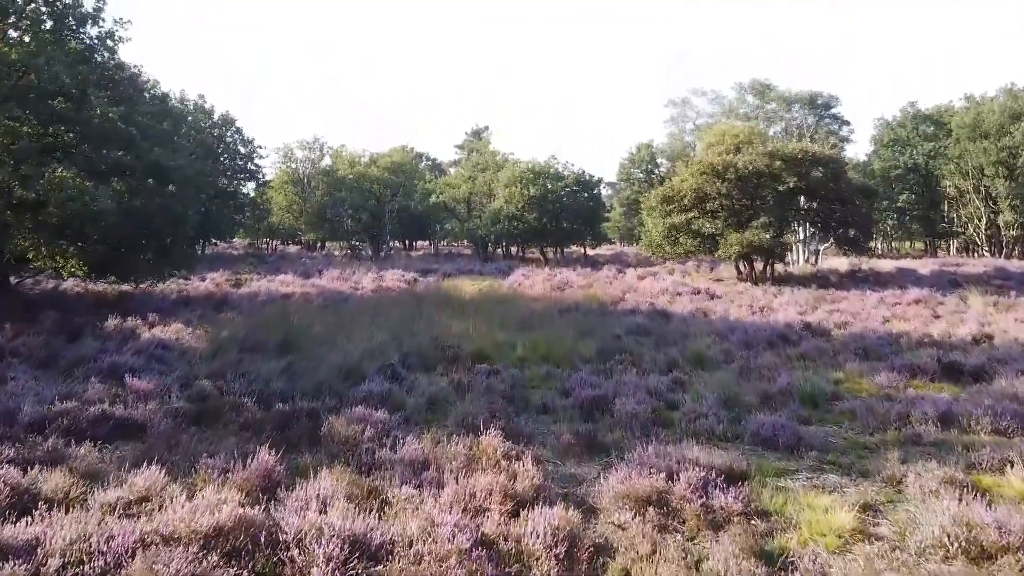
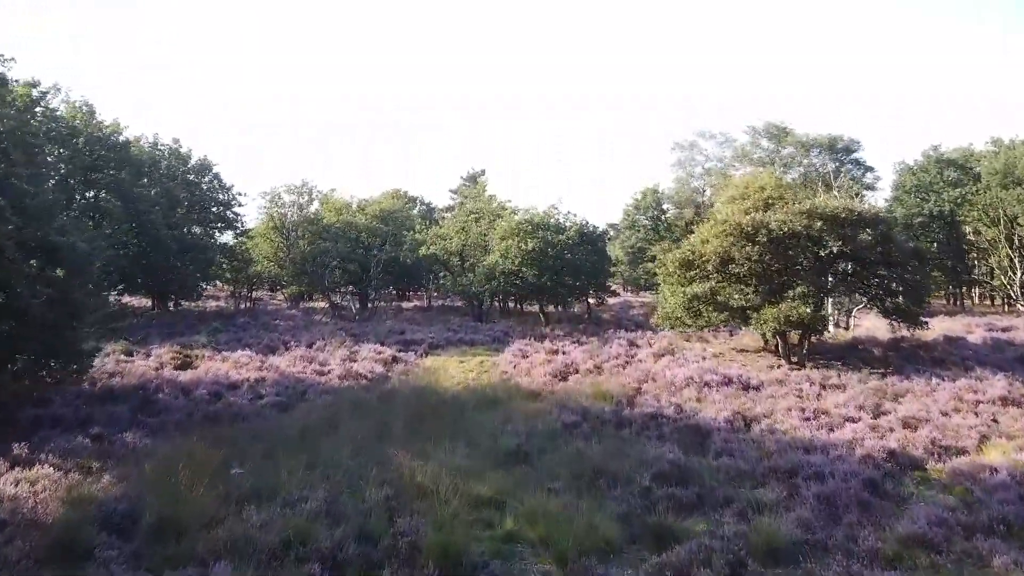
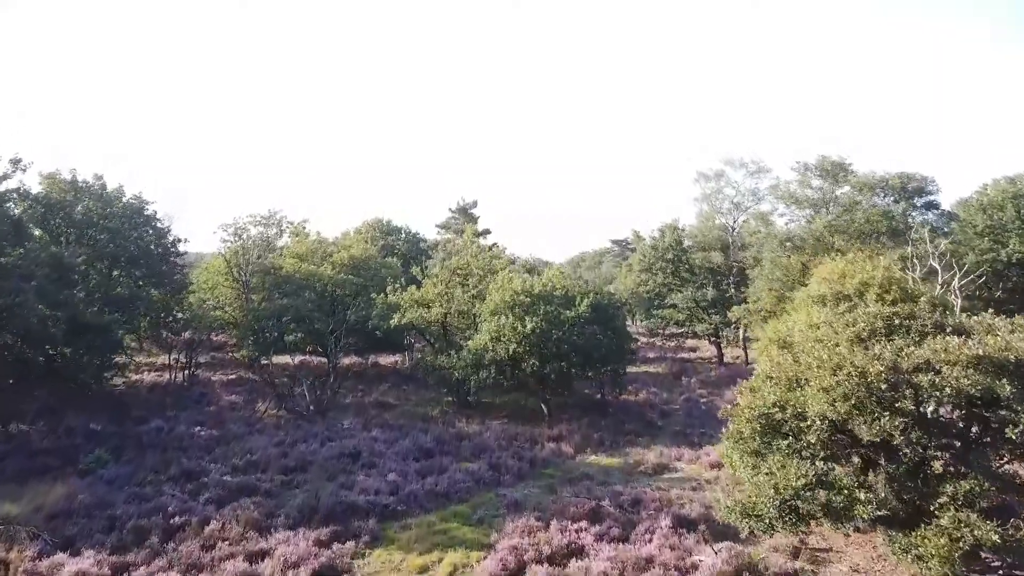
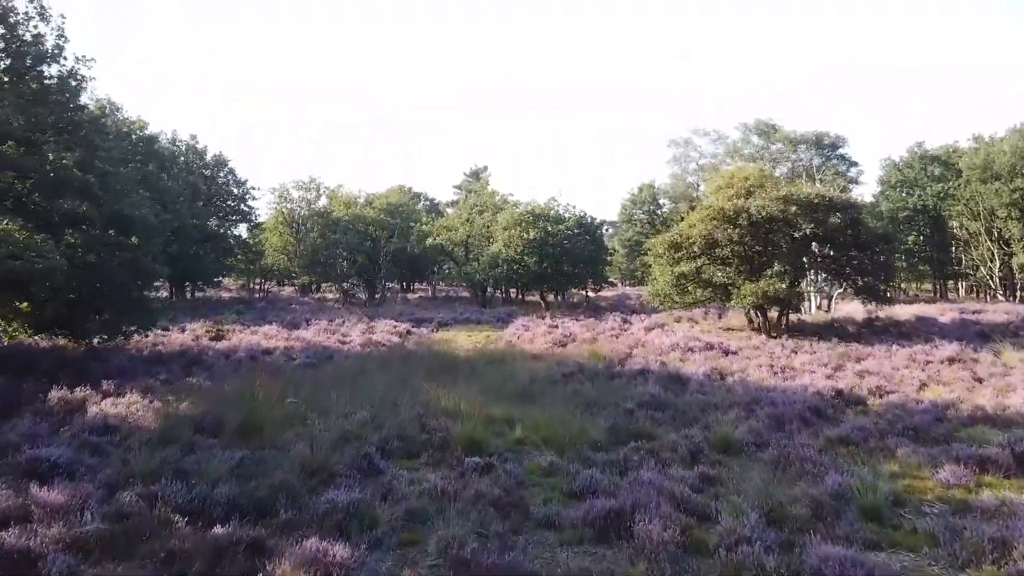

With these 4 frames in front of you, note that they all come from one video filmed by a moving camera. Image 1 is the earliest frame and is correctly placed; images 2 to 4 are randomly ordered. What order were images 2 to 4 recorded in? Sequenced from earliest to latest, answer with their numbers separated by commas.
4, 2, 3
